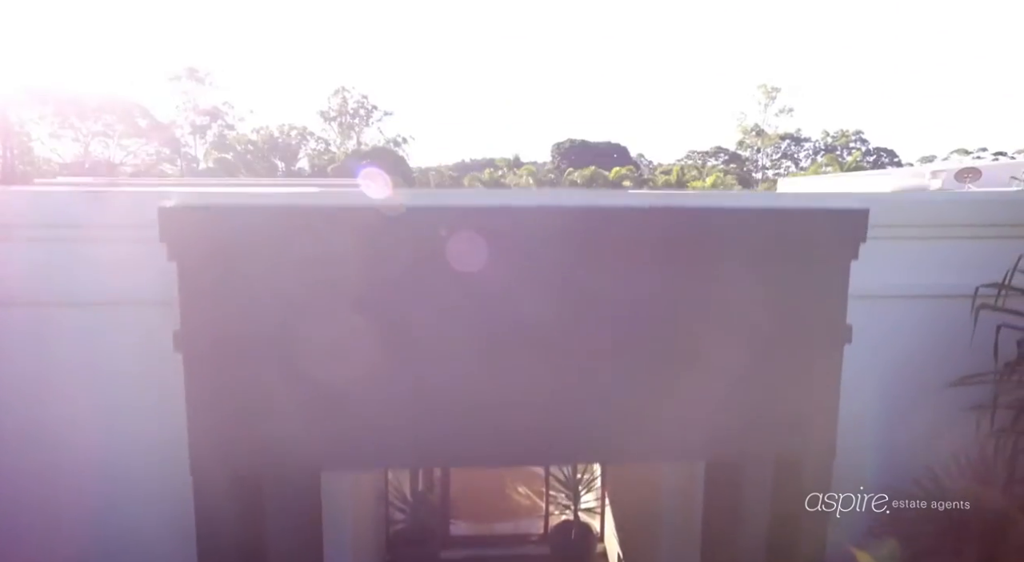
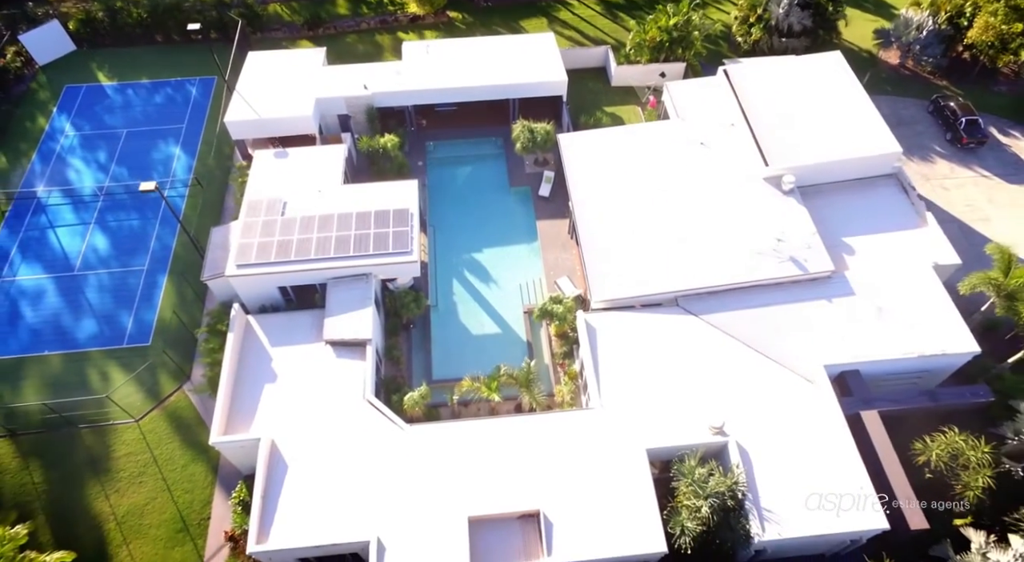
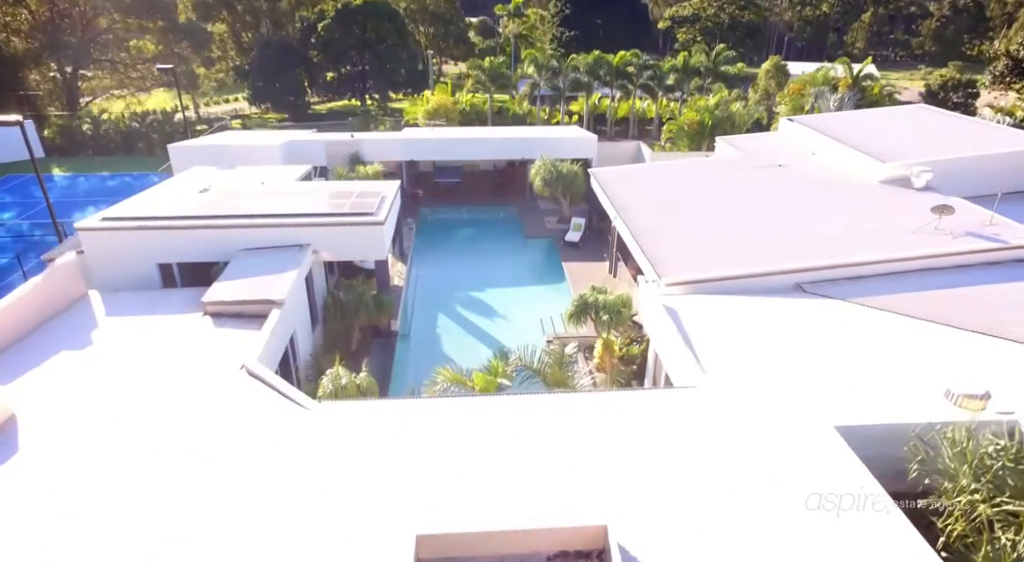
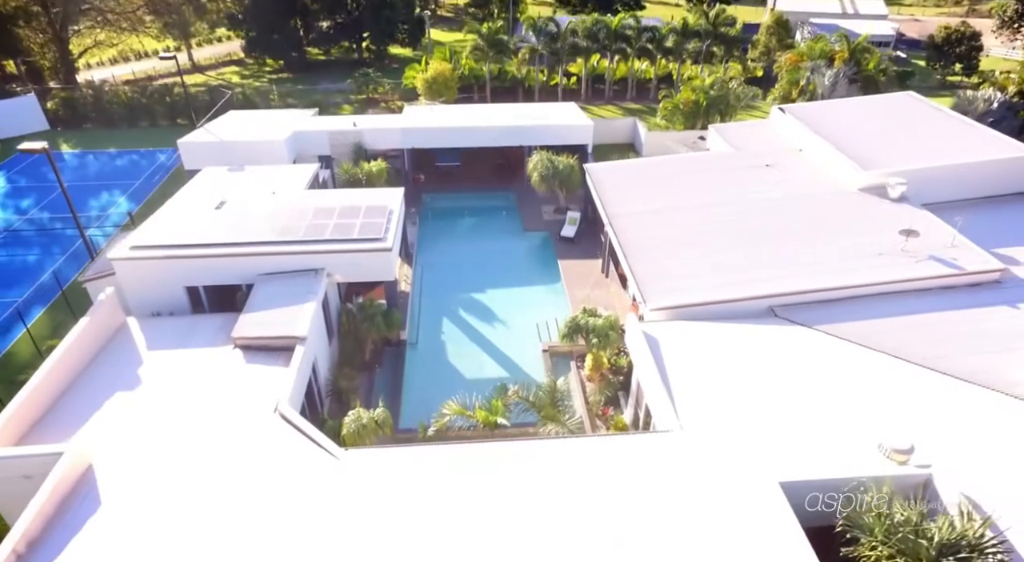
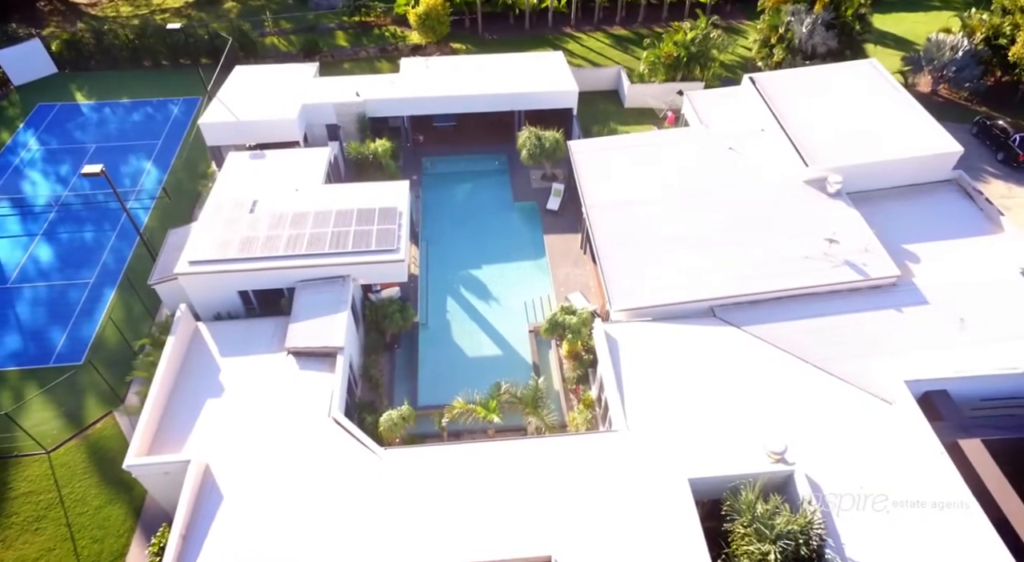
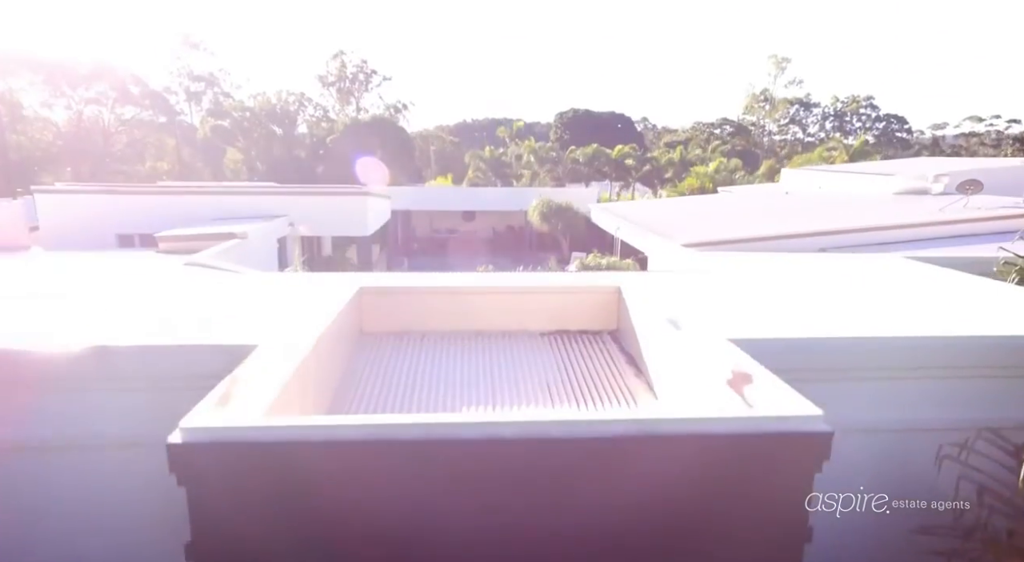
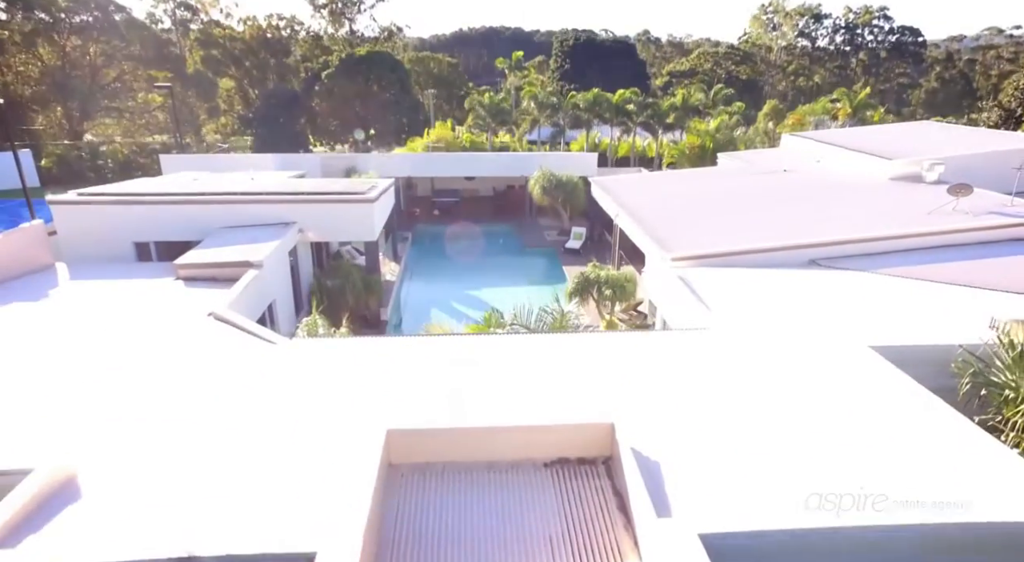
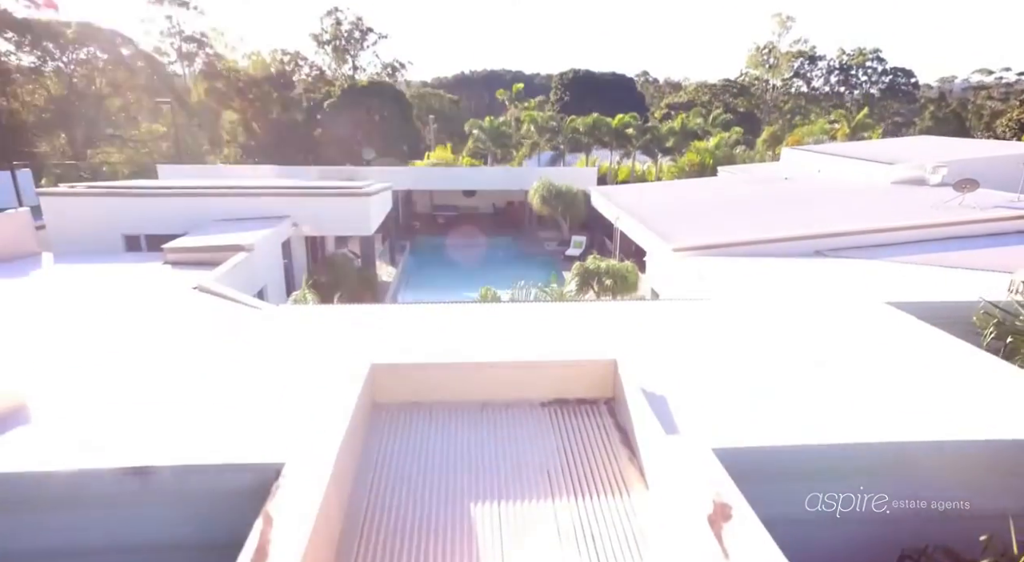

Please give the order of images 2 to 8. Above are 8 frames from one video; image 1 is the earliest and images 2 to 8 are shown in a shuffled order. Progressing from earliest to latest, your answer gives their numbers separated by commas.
6, 8, 7, 3, 4, 5, 2
